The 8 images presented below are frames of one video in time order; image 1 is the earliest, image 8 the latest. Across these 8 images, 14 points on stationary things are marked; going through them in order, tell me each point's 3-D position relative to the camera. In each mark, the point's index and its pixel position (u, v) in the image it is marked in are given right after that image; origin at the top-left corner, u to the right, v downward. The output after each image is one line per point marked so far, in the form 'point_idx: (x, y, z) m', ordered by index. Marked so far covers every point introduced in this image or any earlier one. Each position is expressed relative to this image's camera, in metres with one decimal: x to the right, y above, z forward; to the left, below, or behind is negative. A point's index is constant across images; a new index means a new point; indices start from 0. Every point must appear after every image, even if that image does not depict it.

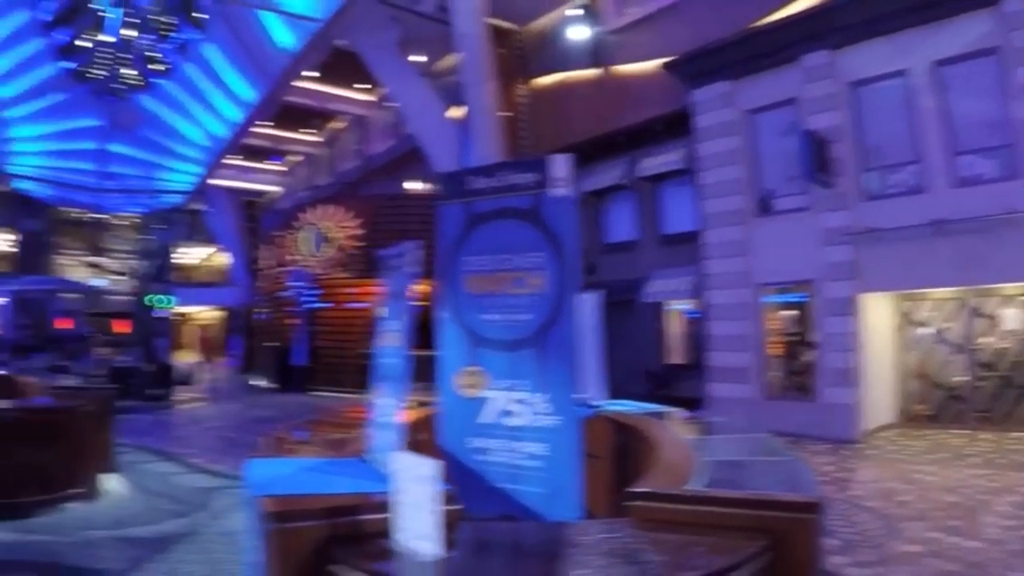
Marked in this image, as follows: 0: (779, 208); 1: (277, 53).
0: (+3.4, +1.0, +13.2) m
1: (-3.4, +3.5, +15.6) m
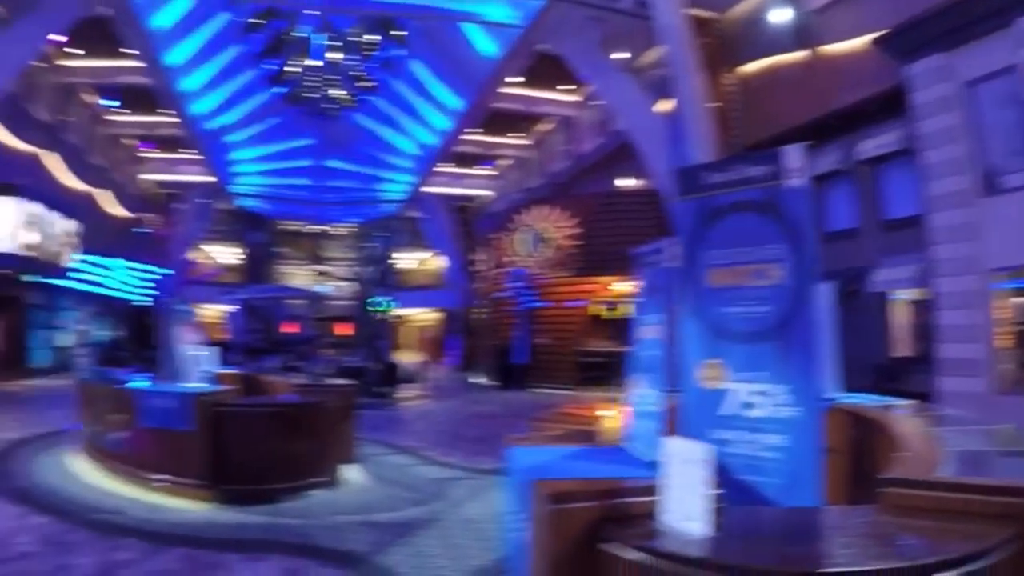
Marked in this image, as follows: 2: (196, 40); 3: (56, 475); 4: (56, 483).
0: (+5.8, +1.2, +12.3) m
1: (-0.5, +3.5, +16.0) m
2: (-4.9, +3.8, +16.0) m
3: (-4.1, -1.7, +9.8) m
4: (-4.0, -1.7, +9.3) m
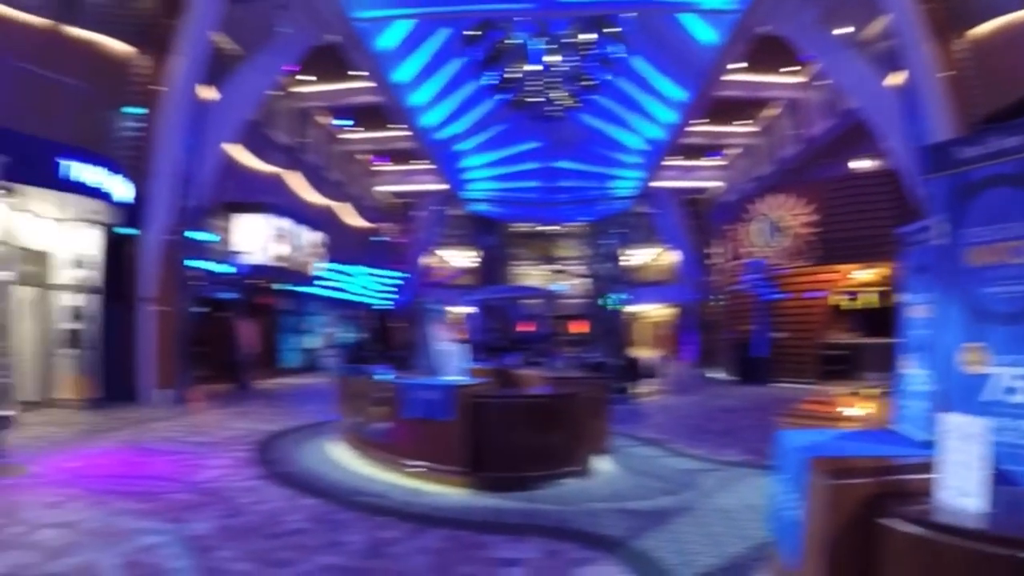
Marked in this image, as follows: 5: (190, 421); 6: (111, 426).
0: (+8.3, +1.5, +10.9) m
1: (+2.9, +3.6, +15.8) m
2: (-1.5, +3.7, +16.8) m
3: (-1.9, -1.8, +10.5) m
4: (-1.8, -1.8, +10.0) m
5: (-4.4, -1.9, +14.5) m
6: (-5.3, -1.9, +13.8) m
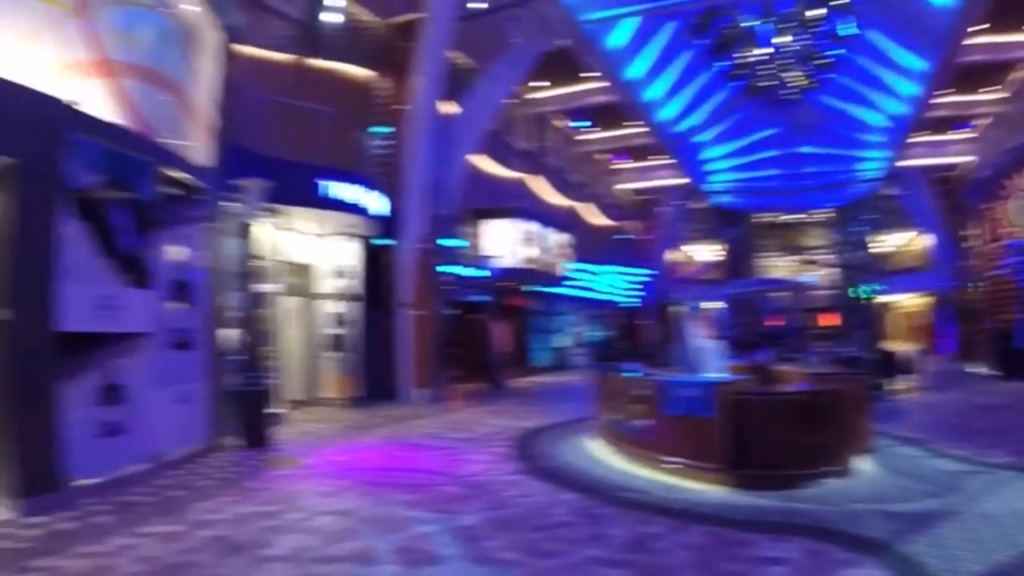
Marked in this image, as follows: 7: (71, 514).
0: (+10.5, +1.9, +8.8) m
1: (+6.2, +3.9, +14.8) m
2: (+2.2, +3.8, +16.8) m
3: (+0.6, -1.8, +10.7) m
4: (+0.6, -1.7, +10.3) m
5: (-1.0, -1.9, +15.2) m
6: (-2.0, -1.9, +14.8) m
7: (-3.5, -1.7, +8.0) m
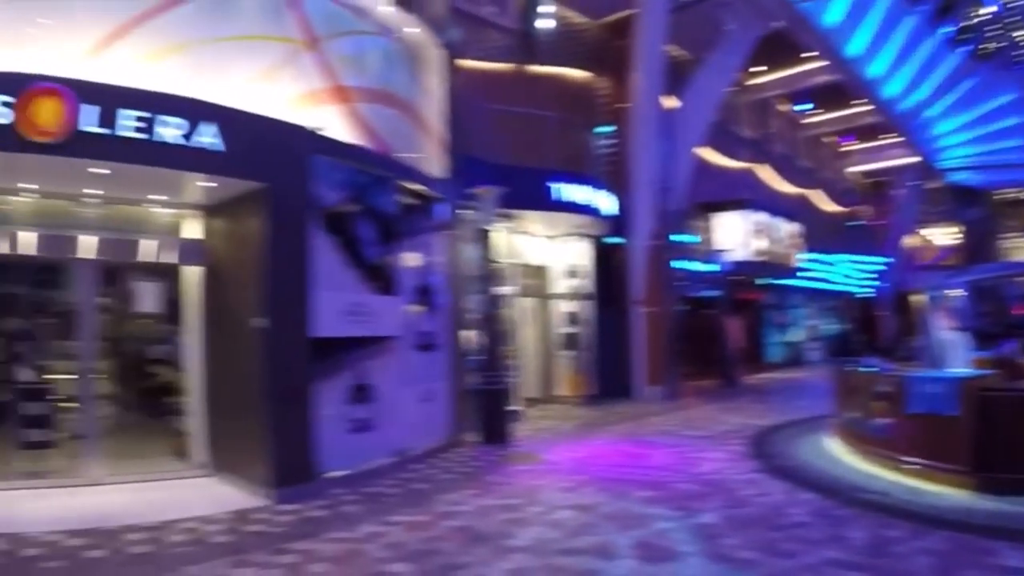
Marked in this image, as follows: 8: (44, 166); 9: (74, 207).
0: (+12.1, +2.3, +6.5) m
1: (+9.1, +4.2, +13.2) m
2: (+5.6, +4.1, +16.0) m
3: (+3.0, -1.7, +10.5) m
4: (+2.9, -1.6, +10.0) m
5: (+2.4, -1.8, +15.2) m
6: (+1.4, -1.9, +15.0) m
7: (-1.6, -1.8, +8.7) m
8: (-3.4, +0.9, +7.5) m
9: (-3.7, +0.7, +8.8) m
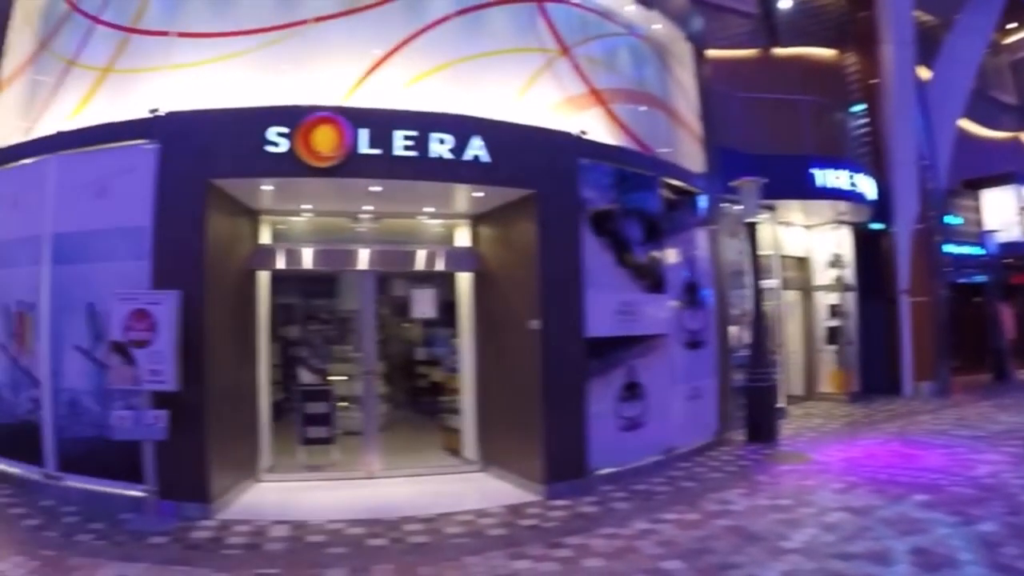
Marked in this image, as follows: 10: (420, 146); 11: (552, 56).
0: (+13.4, +2.6, +3.4) m
1: (+12.0, +4.5, +10.7) m
2: (+9.3, +4.3, +14.2) m
3: (+5.6, -1.5, +9.5) m
4: (+5.4, -1.5, +9.1) m
5: (+6.1, -1.7, +14.2) m
6: (+5.0, -1.8, +14.3) m
7: (+0.7, -1.8, +8.8) m
8: (-1.4, +0.8, +8.2) m
9: (-1.4, +0.6, +9.5) m
10: (-0.7, +1.1, +8.0) m
11: (+0.4, +2.1, +9.6) m
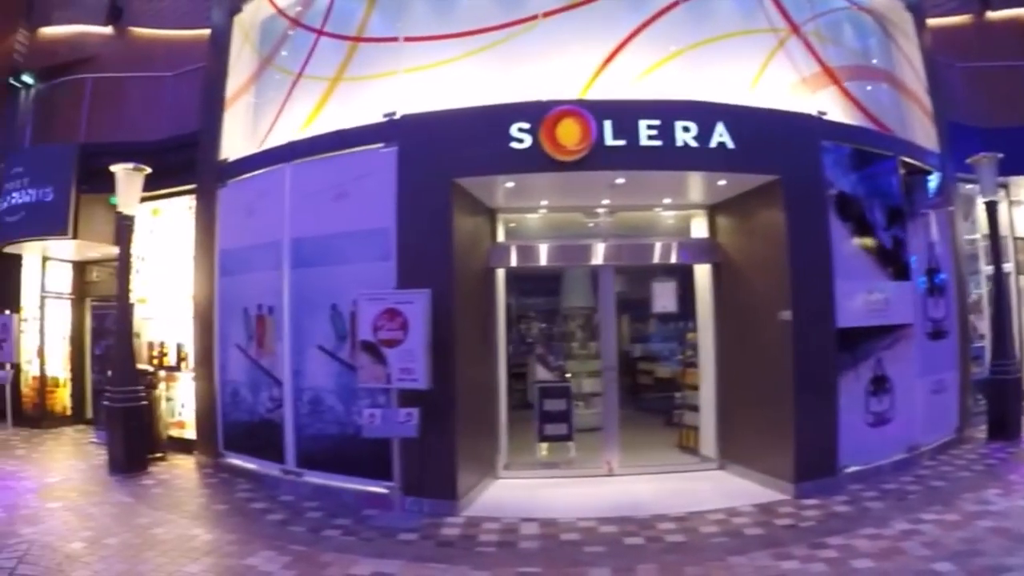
0: (+14.2, +3.0, +1.0) m
1: (+14.0, +4.9, +8.4) m
2: (+11.9, +4.7, +12.3) m
3: (+7.6, -1.3, +8.2) m
4: (+7.3, -1.3, +7.9) m
5: (+8.9, -1.4, +12.8) m
6: (+7.9, -1.5, +13.0) m
7: (+2.7, -1.7, +8.4) m
8: (+0.4, +0.8, +8.1) m
9: (+0.7, +0.6, +9.4) m
10: (+1.1, +1.1, +7.8) m
11: (+2.4, +2.2, +9.2) m
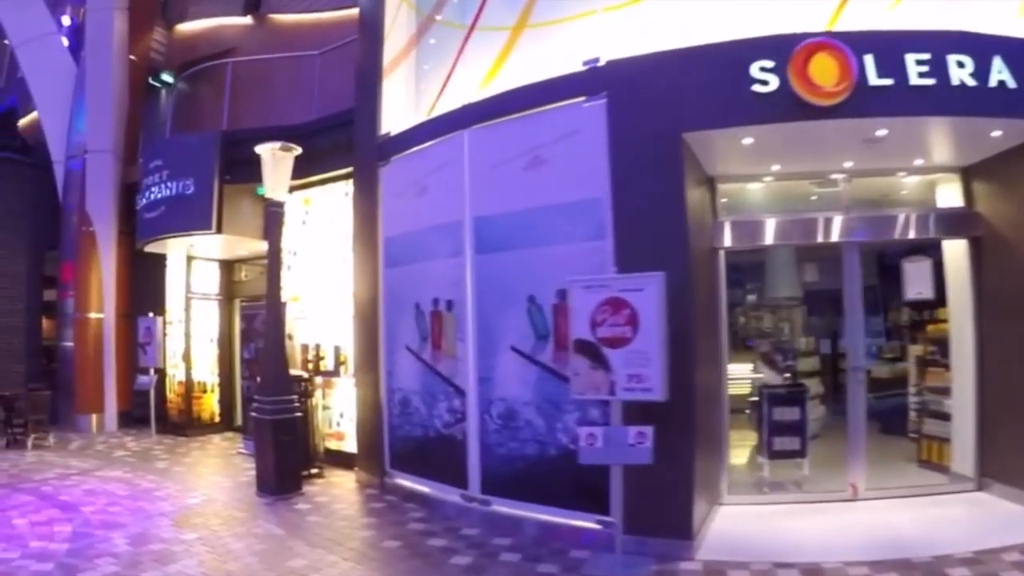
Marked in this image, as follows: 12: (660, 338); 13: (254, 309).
0: (+14.6, +3.4, -2.3) m
1: (+15.2, +5.4, +5.0) m
2: (+13.6, +5.0, +9.2) m
3: (+9.1, -1.0, +5.7) m
4: (+8.7, -1.0, +5.4) m
5: (+10.9, -1.1, +10.0) m
6: (+9.9, -1.2, +10.4) m
7: (+4.2, -1.5, +6.5) m
8: (+1.8, +0.9, +6.4) m
9: (+2.2, +0.8, +7.7) m
10: (+2.5, +1.3, +6.0) m
11: (+3.9, +2.4, +7.3) m
12: (+0.7, -0.2, +5.1) m
13: (-3.0, -0.2, +12.0) m
